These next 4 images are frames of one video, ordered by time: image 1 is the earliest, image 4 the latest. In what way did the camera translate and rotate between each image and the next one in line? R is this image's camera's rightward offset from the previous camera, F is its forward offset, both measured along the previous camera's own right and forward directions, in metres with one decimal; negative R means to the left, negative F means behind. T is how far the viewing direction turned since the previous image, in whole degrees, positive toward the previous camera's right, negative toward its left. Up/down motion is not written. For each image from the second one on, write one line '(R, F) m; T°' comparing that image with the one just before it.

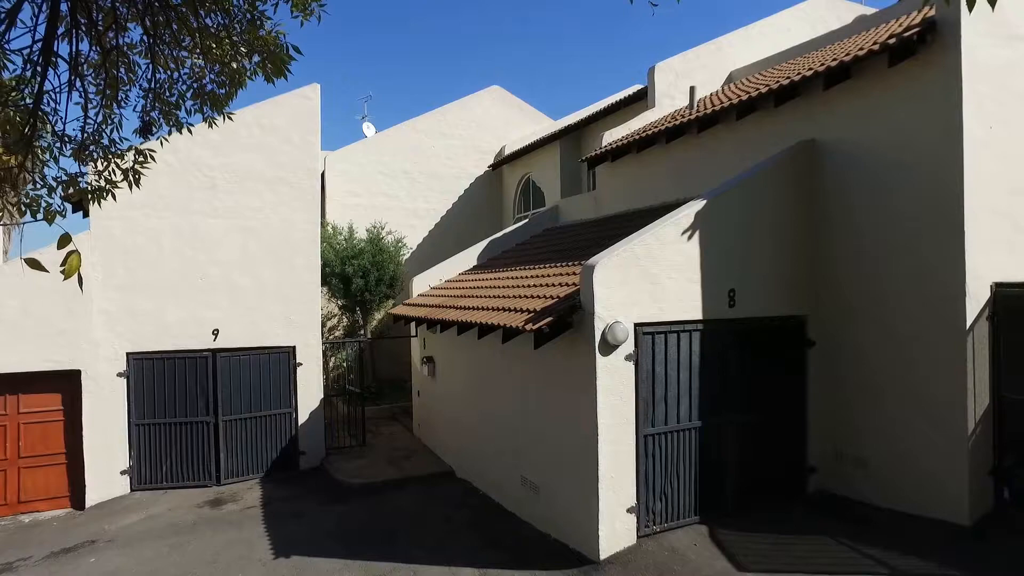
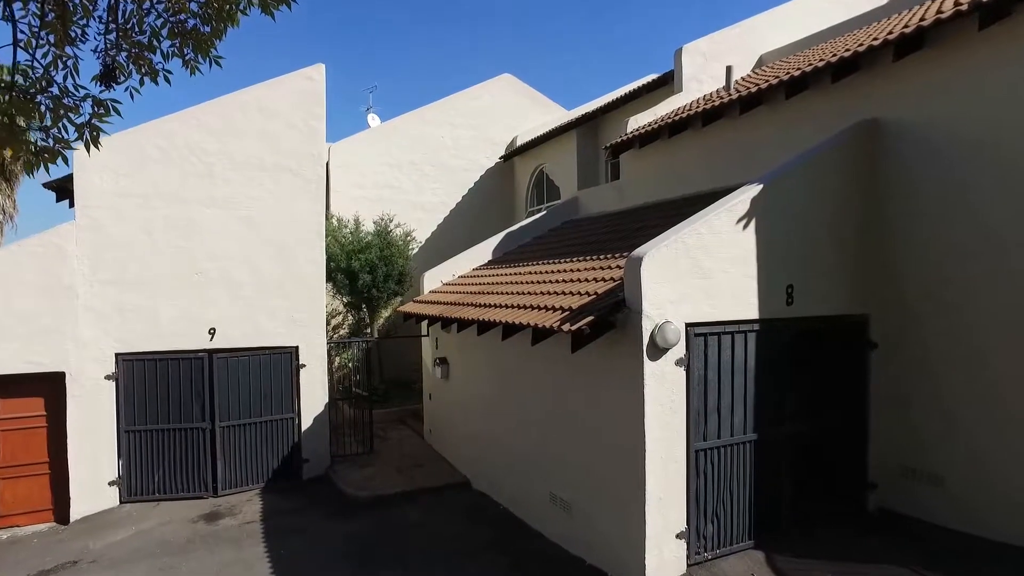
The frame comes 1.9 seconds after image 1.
(-0.3, +0.8) m; 0°
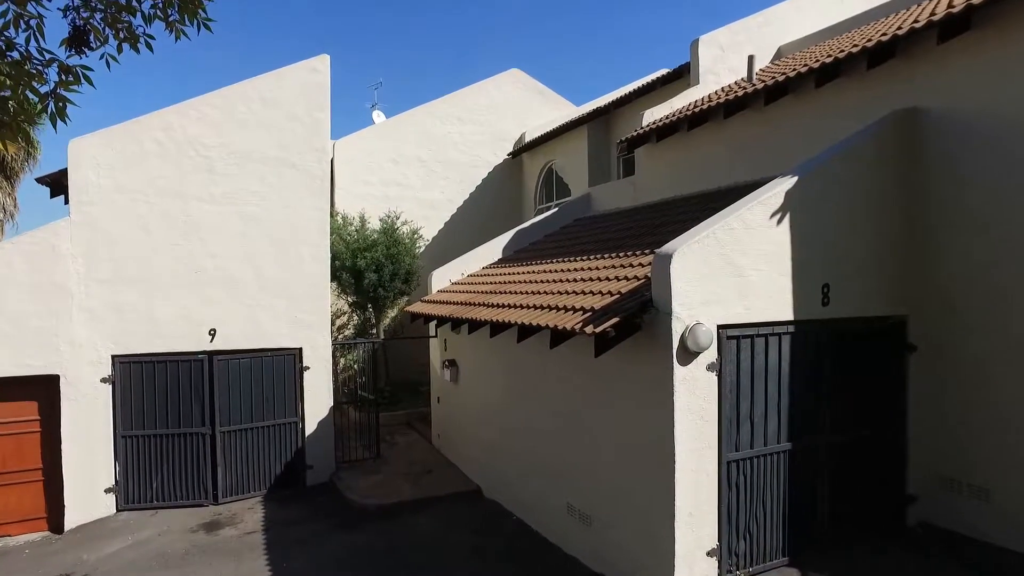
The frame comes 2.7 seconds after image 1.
(-0.1, +0.4) m; 0°
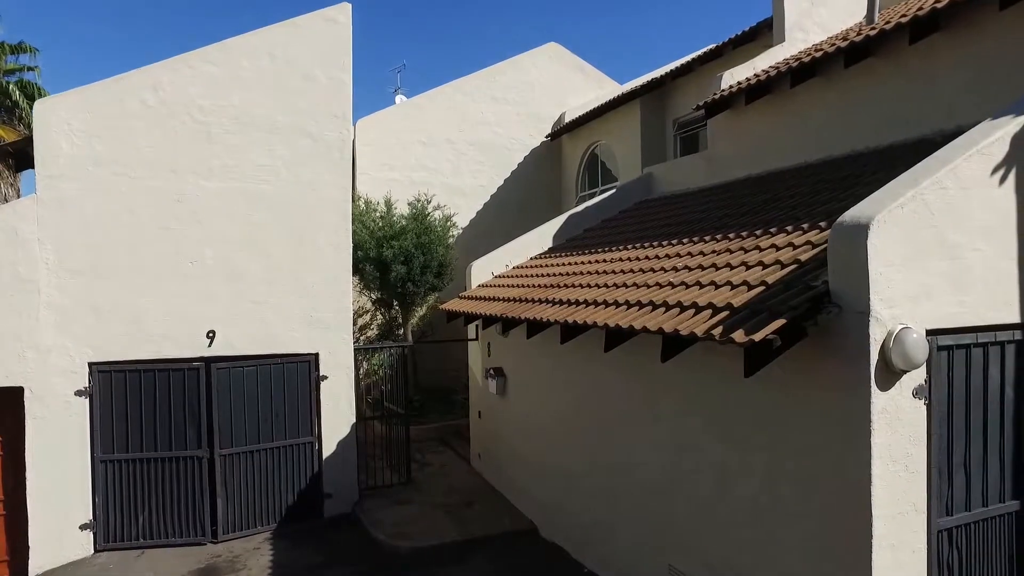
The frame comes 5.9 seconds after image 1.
(-0.6, +1.7) m; -2°
